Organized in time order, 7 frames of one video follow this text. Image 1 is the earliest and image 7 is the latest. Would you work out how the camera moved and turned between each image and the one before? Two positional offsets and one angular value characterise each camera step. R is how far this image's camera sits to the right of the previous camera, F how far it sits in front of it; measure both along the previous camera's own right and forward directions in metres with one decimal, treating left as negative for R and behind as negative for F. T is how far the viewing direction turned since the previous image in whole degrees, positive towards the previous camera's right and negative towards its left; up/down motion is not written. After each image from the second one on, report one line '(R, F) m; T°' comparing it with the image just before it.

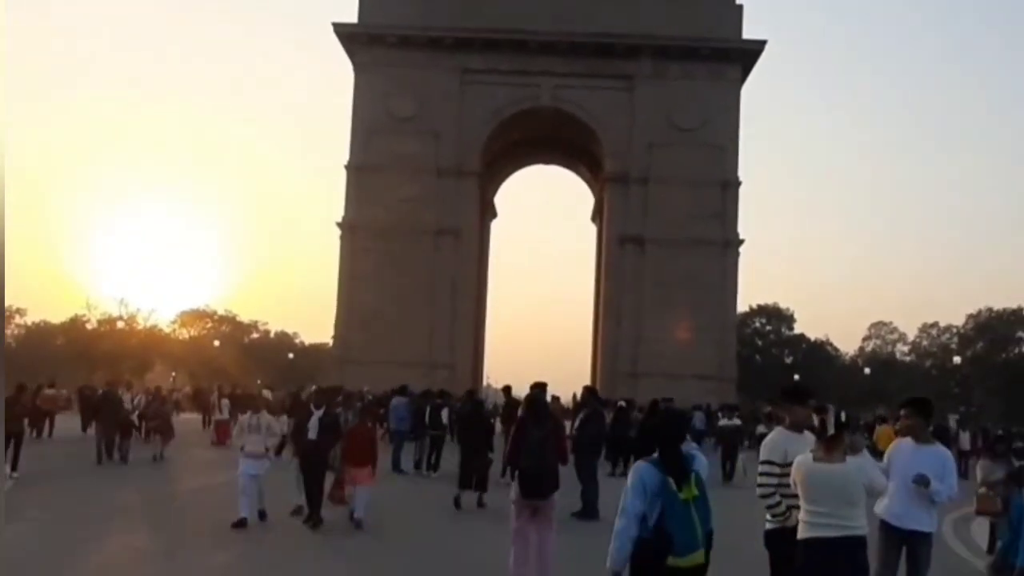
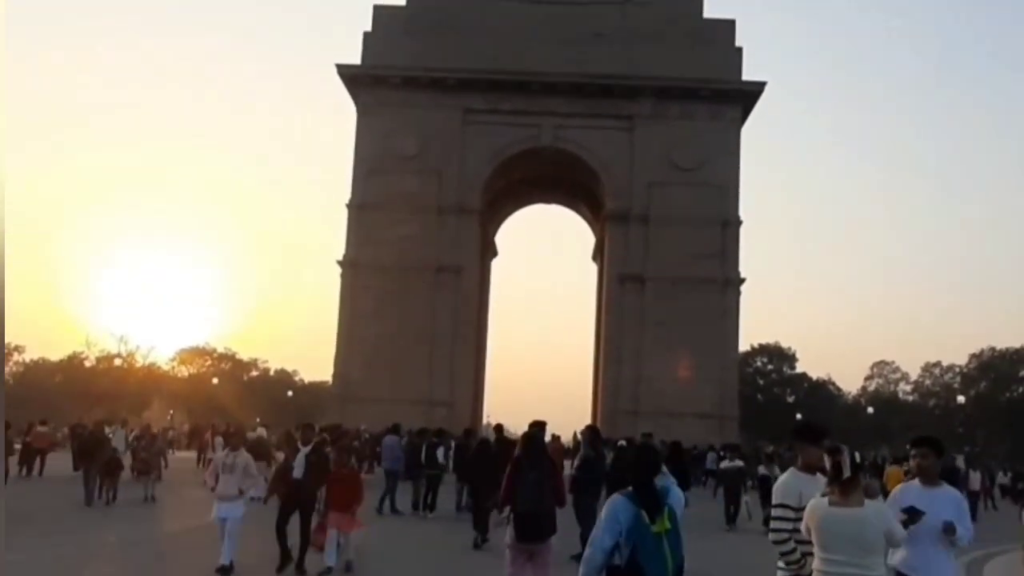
(0.0, +0.1) m; 0°
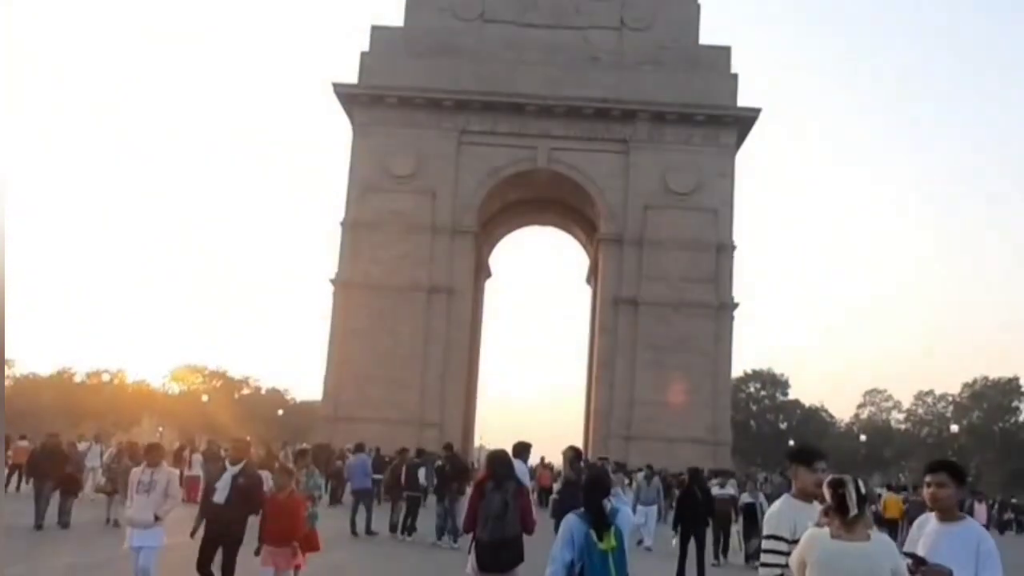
(0.0, +0.1) m; 0°
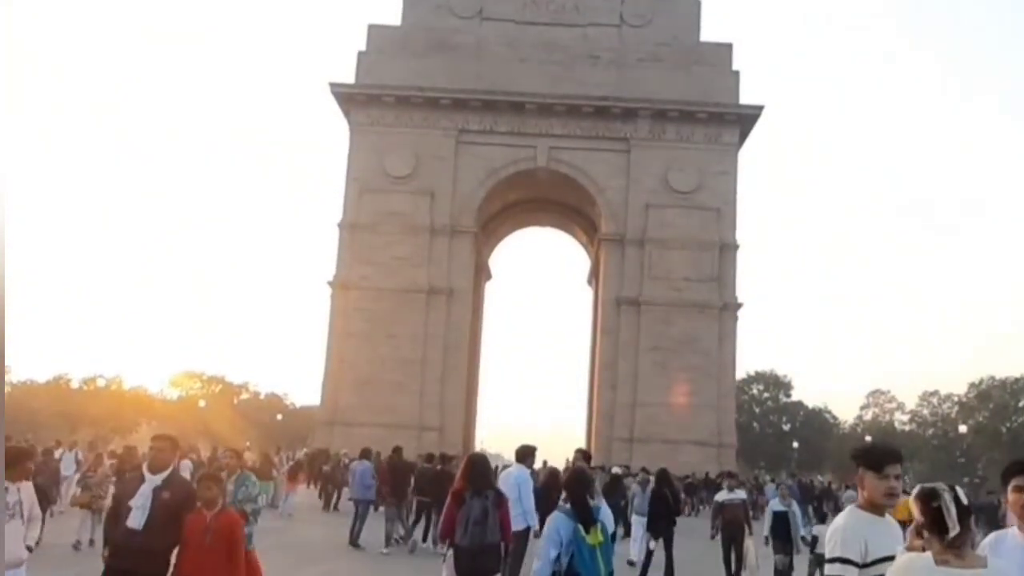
(0.0, +0.5) m; 0°
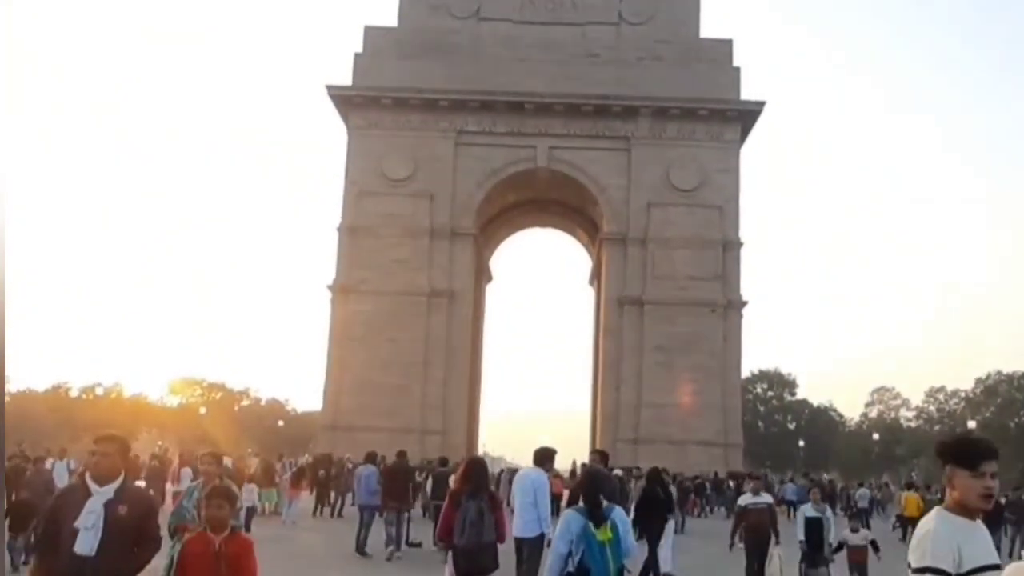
(0.0, +0.3) m; 0°
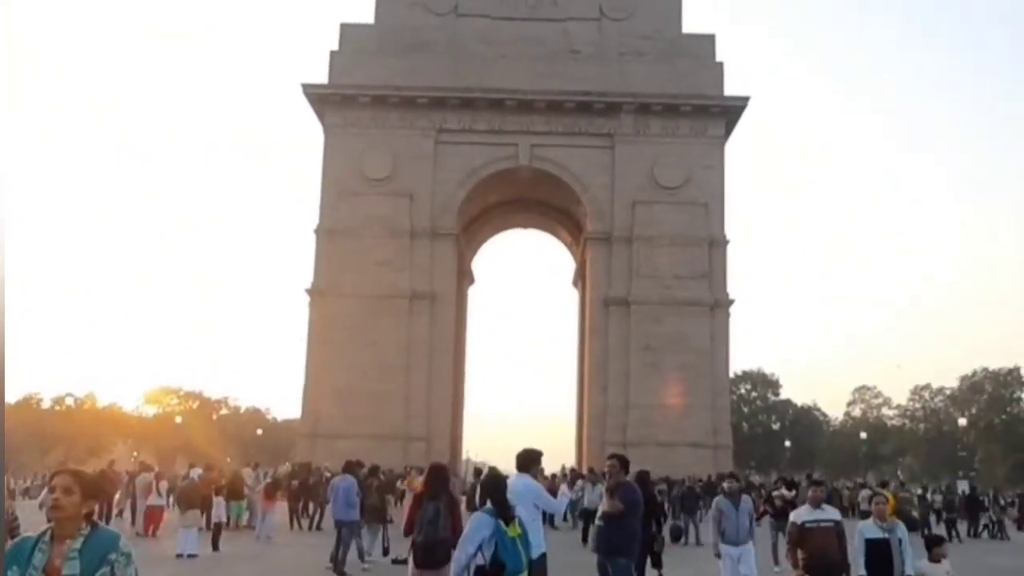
(-0.1, +0.7) m; +1°
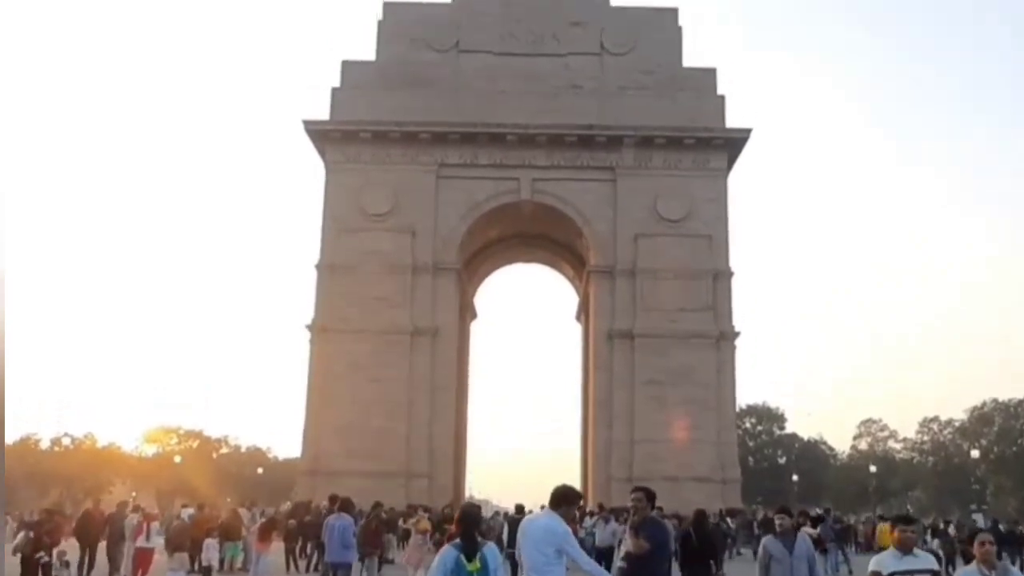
(0.0, +0.3) m; 0°
